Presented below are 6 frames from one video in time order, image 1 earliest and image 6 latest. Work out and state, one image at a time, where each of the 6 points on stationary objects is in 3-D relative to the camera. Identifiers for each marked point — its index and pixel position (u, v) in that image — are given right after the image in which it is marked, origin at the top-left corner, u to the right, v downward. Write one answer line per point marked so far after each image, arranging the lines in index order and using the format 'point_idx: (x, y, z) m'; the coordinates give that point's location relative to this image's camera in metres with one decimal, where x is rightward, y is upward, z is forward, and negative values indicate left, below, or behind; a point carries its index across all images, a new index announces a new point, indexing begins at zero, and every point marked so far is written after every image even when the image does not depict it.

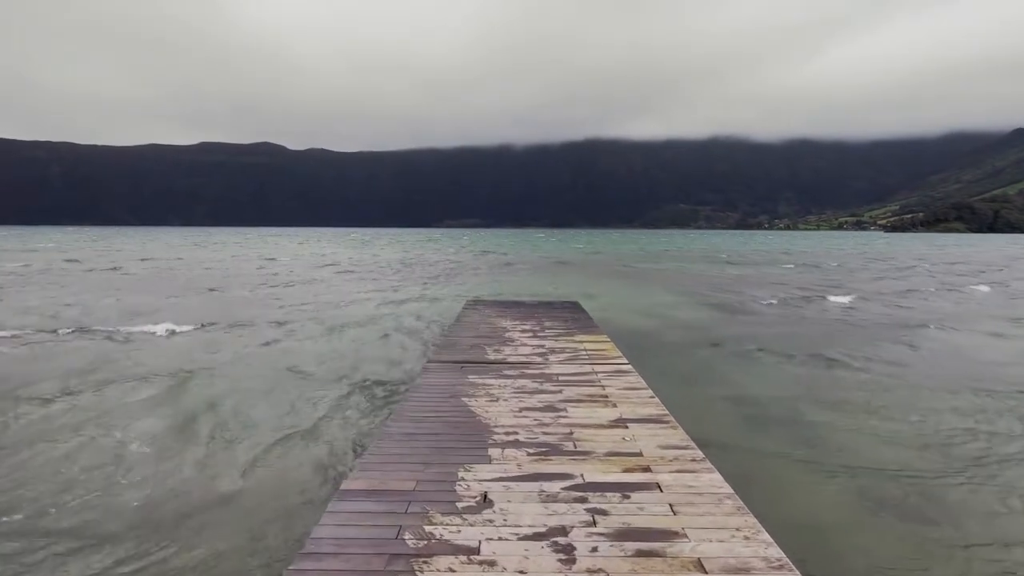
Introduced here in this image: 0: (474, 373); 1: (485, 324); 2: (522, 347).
0: (-0.6, -1.4, +8.7) m
1: (-0.7, -0.9, +13.1) m
2: (+0.2, -1.2, +10.6) m
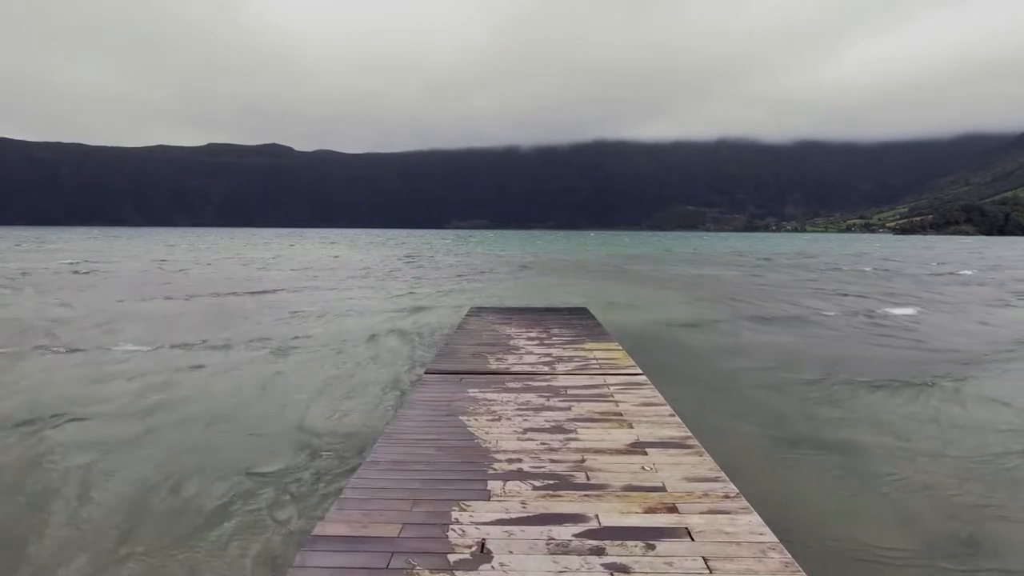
0: (-0.6, -1.5, +7.9) m
1: (-0.6, -1.0, +12.3) m
2: (+0.3, -1.3, +9.8) m
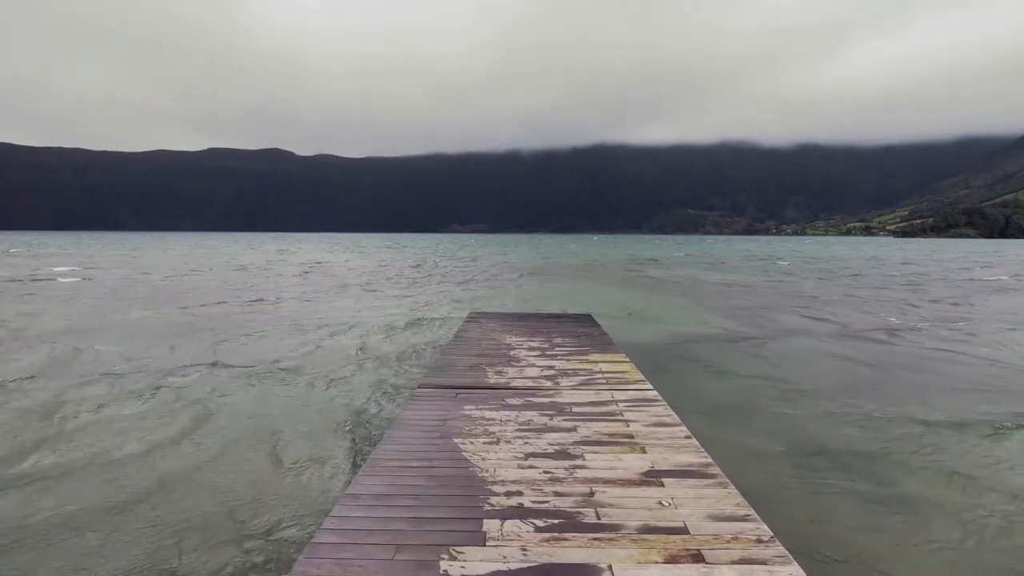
0: (-0.6, -1.6, +7.3) m
1: (-0.6, -1.1, +11.7) m
2: (+0.3, -1.4, +9.2) m
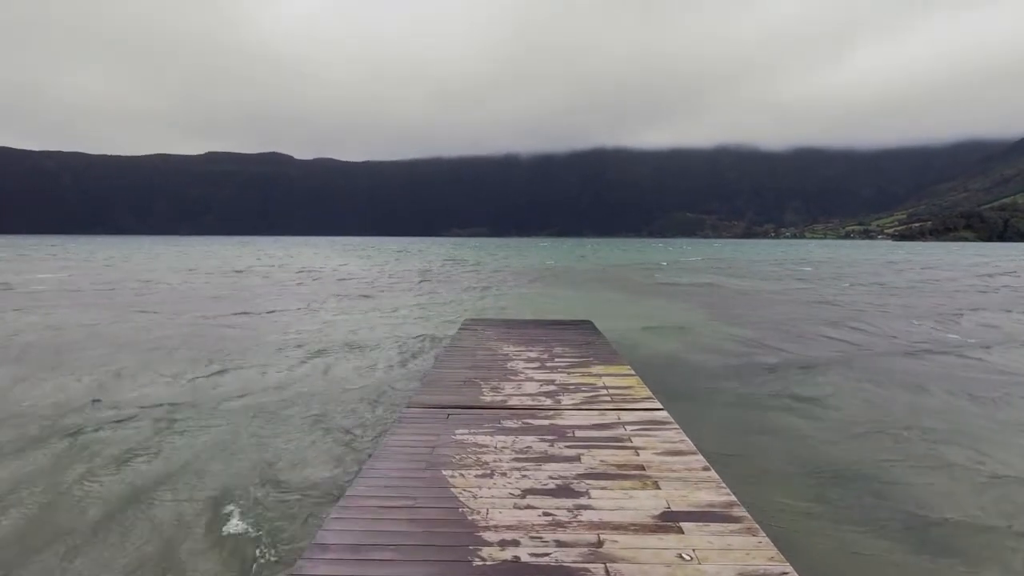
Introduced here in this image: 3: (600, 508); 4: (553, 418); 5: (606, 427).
0: (-0.6, -1.7, +6.6) m
1: (-0.6, -1.3, +11.0) m
2: (+0.2, -1.6, +8.5) m
3: (+0.8, -1.9, +4.6) m
4: (+0.5, -1.7, +6.9) m
5: (+1.2, -1.7, +6.6) m
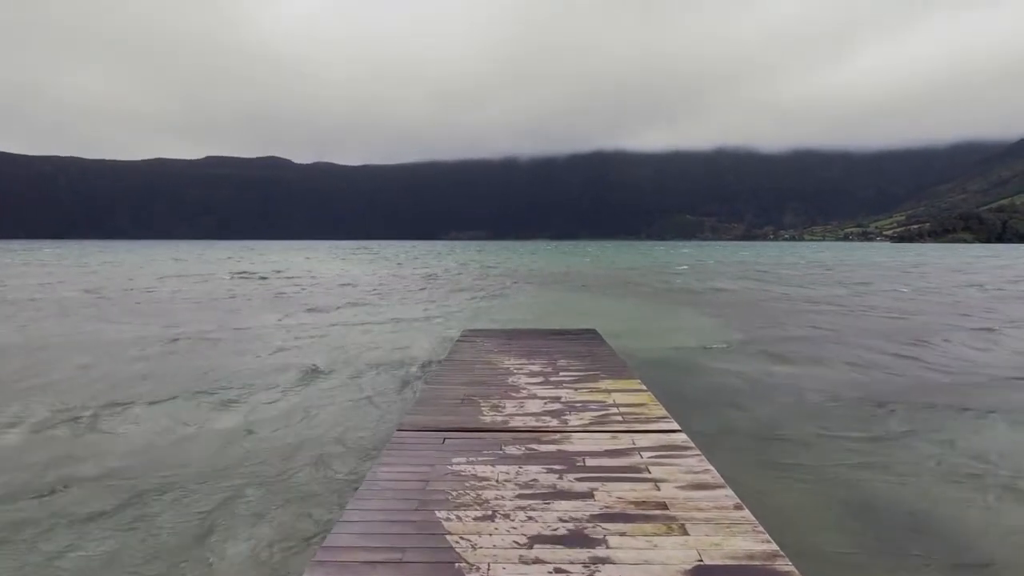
0: (-0.6, -1.8, +6.0) m
1: (-0.6, -1.5, +10.4) m
2: (+0.3, -1.7, +7.8) m
3: (+0.8, -2.0, +3.9) m
4: (+0.6, -1.8, +6.2) m
5: (+1.2, -1.9, +5.9) m
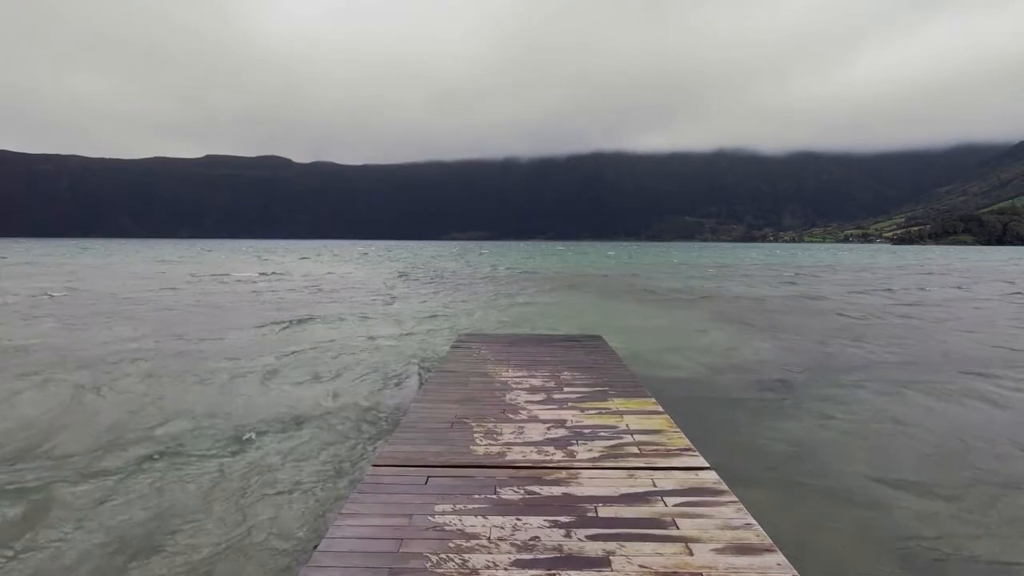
0: (-0.6, -1.9, +4.9) m
1: (-0.6, -1.5, +9.3) m
2: (+0.2, -1.8, +6.8) m
3: (+0.8, -2.1, +2.9) m
4: (+0.5, -1.9, +5.2) m
5: (+1.2, -2.0, +4.9) m
